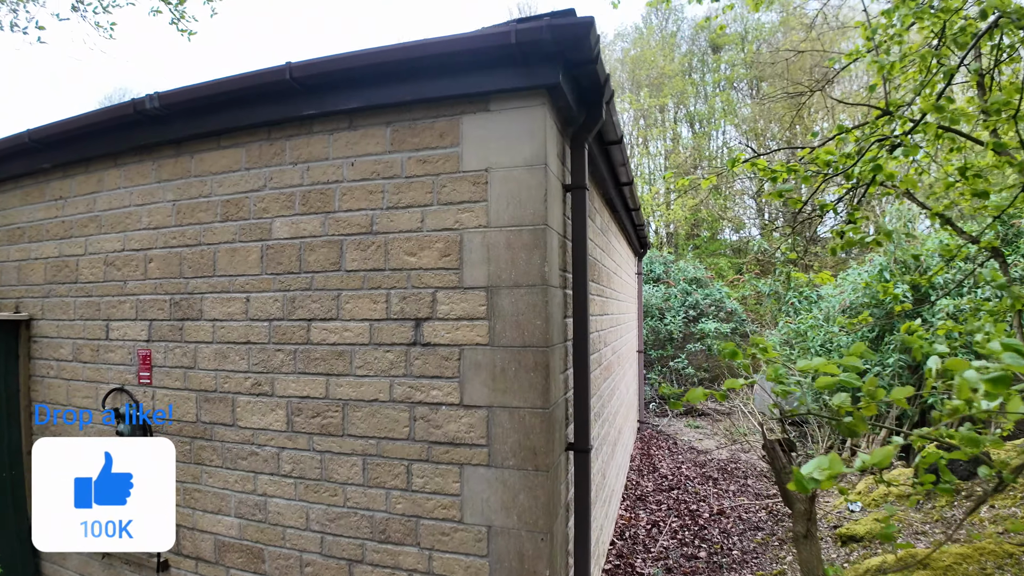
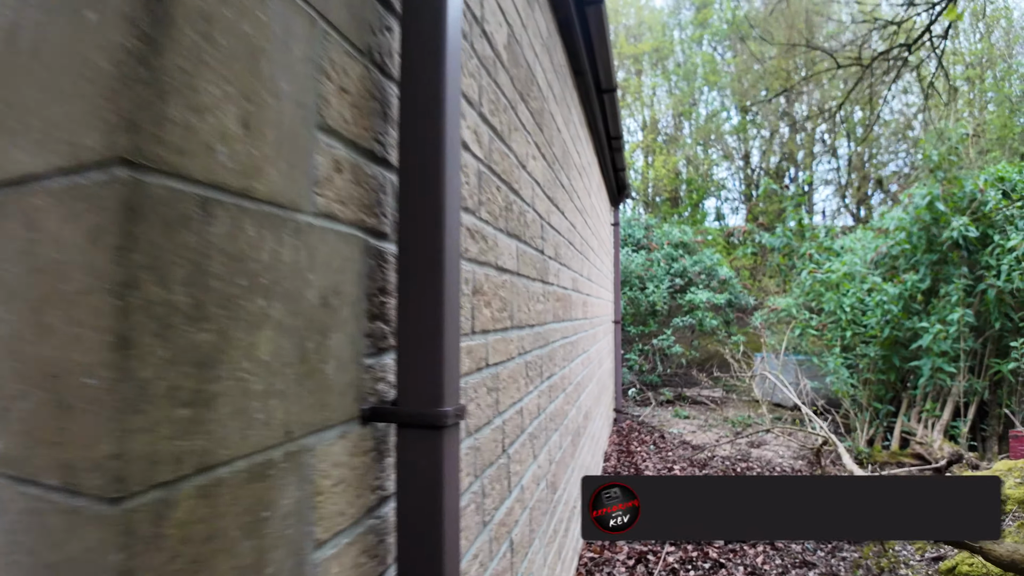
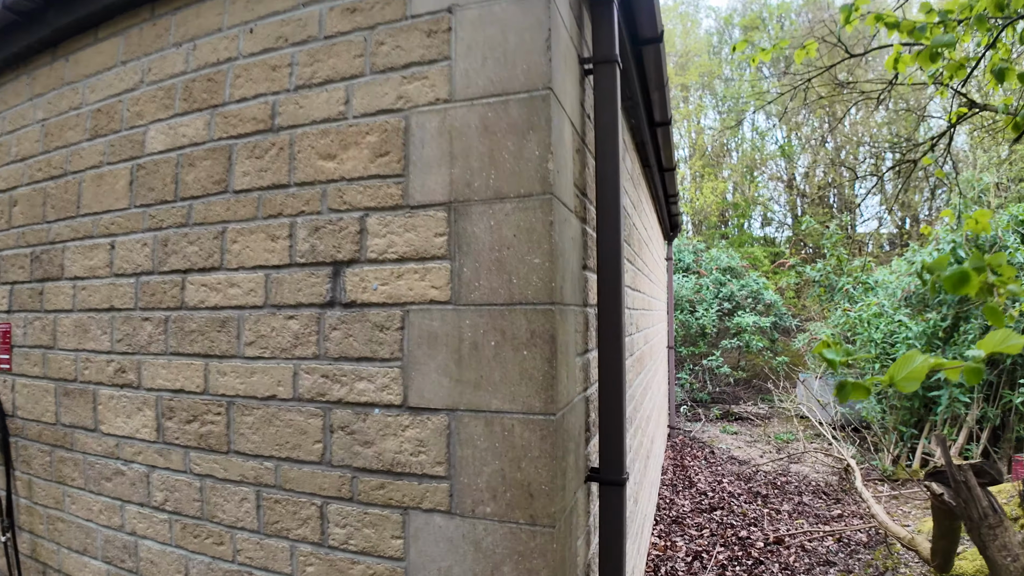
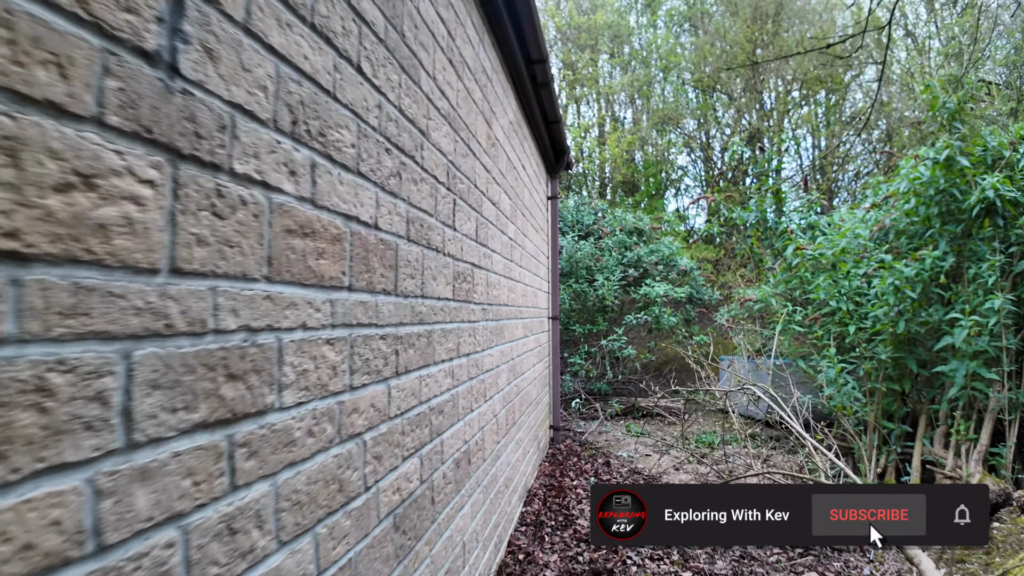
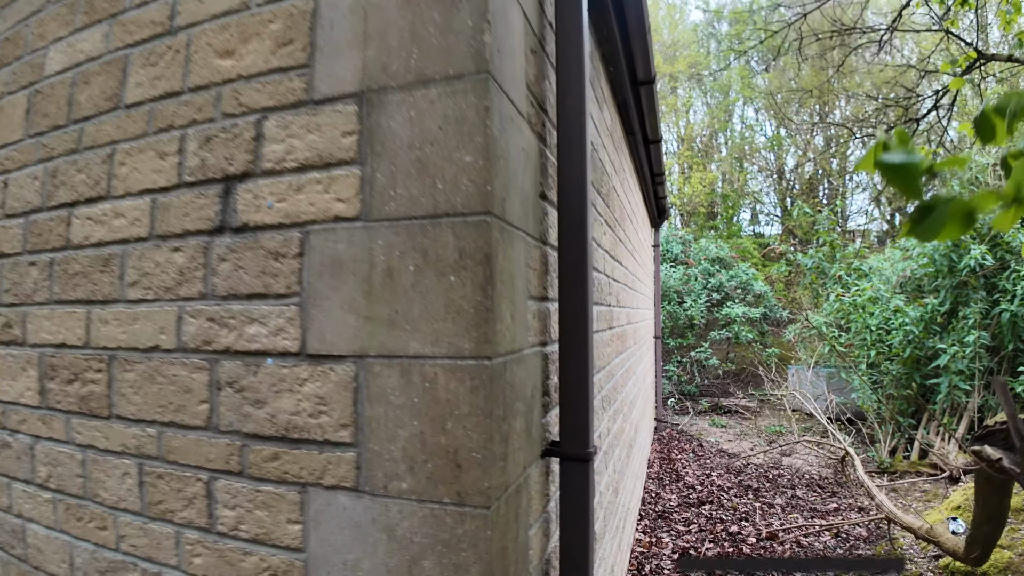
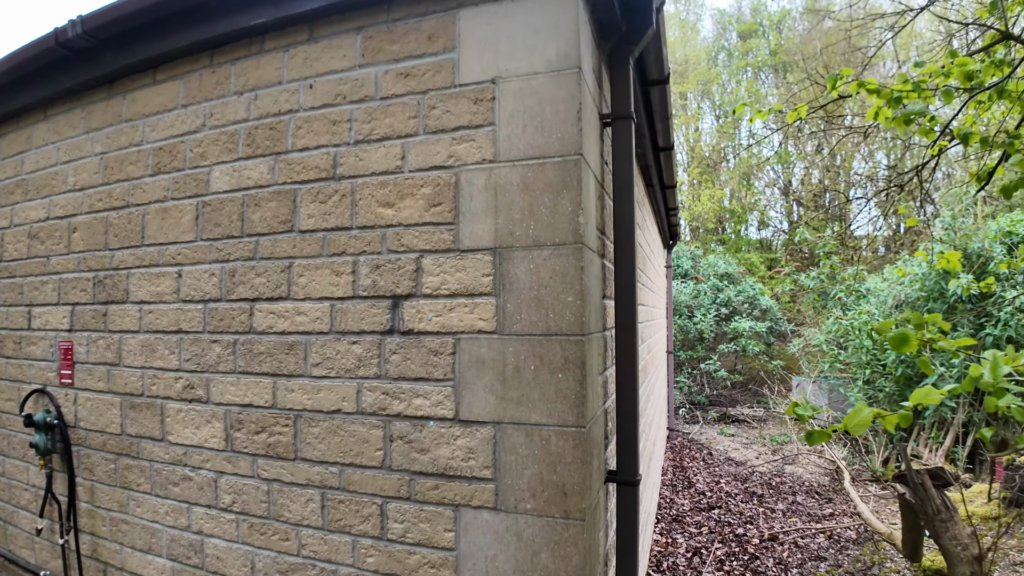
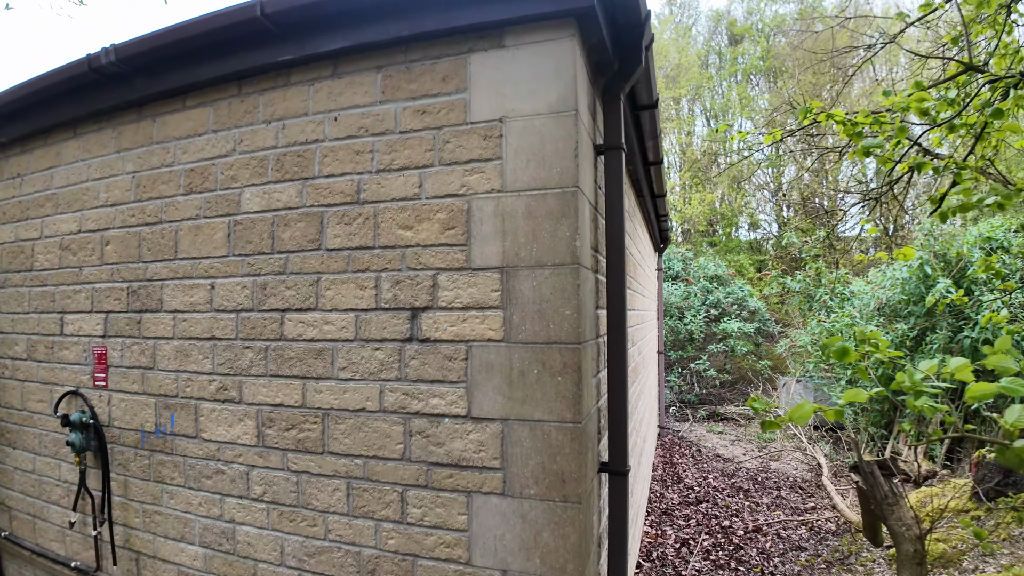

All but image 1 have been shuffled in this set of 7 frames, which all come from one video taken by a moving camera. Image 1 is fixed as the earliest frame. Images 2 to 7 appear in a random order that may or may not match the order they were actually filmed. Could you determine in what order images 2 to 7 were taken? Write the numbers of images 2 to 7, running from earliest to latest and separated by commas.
7, 6, 3, 5, 2, 4
